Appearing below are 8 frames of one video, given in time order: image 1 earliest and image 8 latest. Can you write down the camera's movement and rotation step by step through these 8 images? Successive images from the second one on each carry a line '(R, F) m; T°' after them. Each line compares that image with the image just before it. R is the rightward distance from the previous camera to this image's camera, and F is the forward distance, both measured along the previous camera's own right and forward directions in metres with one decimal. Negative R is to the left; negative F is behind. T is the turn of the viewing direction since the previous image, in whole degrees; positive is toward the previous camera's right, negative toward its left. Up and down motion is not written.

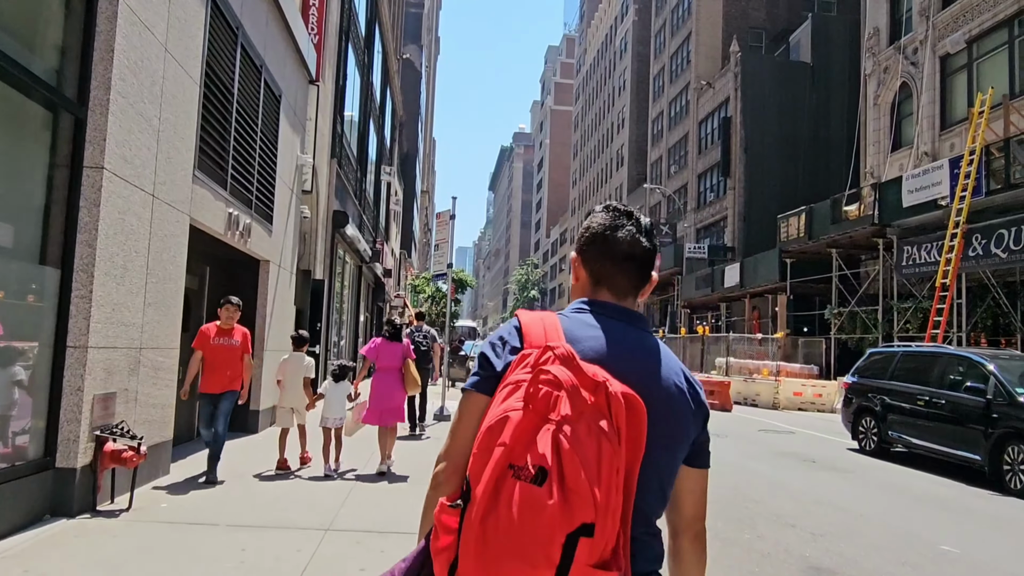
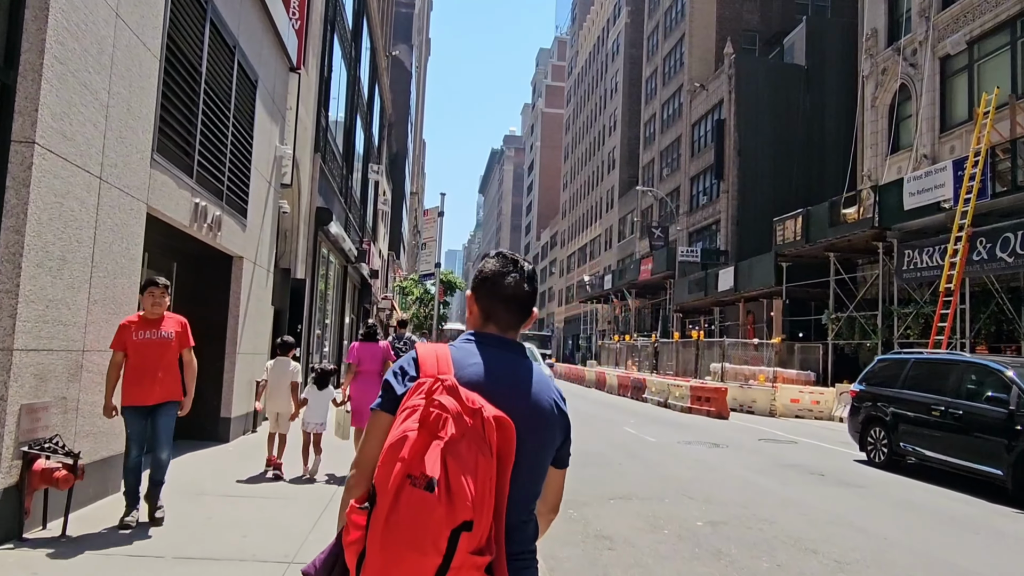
(0.0, +0.7) m; +1°
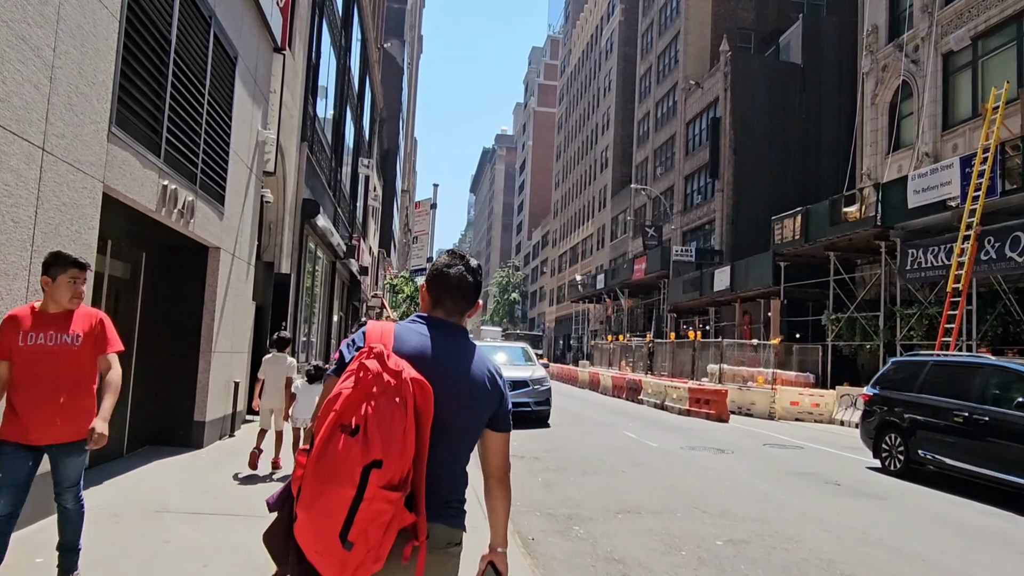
(-0.1, +0.7) m; +1°
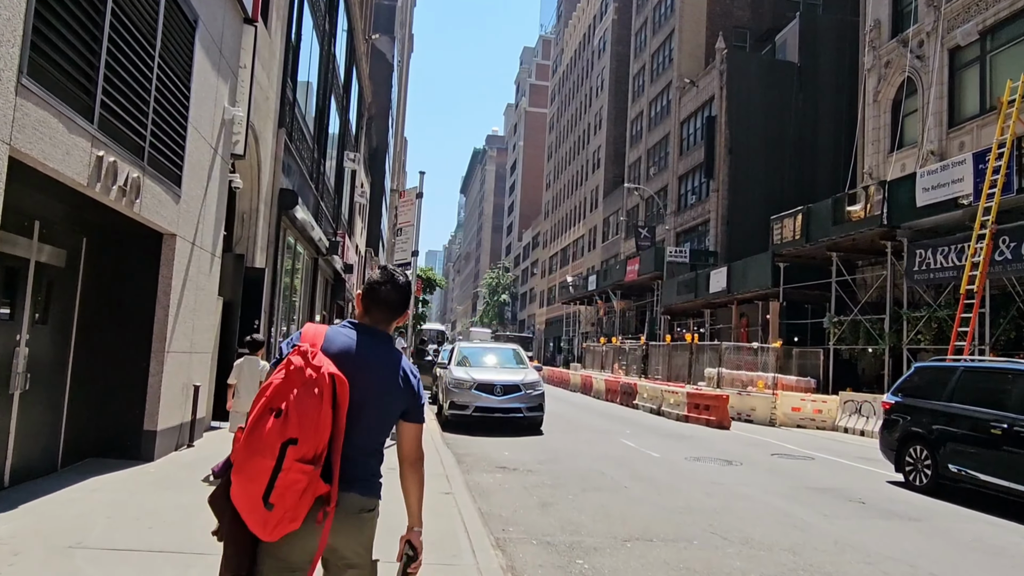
(0.0, +1.0) m; +1°
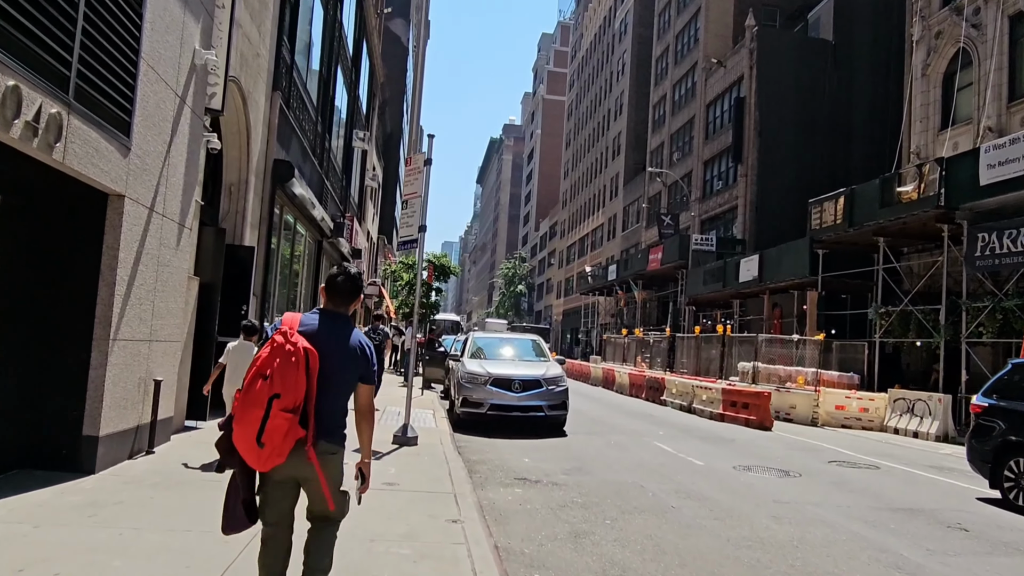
(-0.1, +1.6) m; -1°
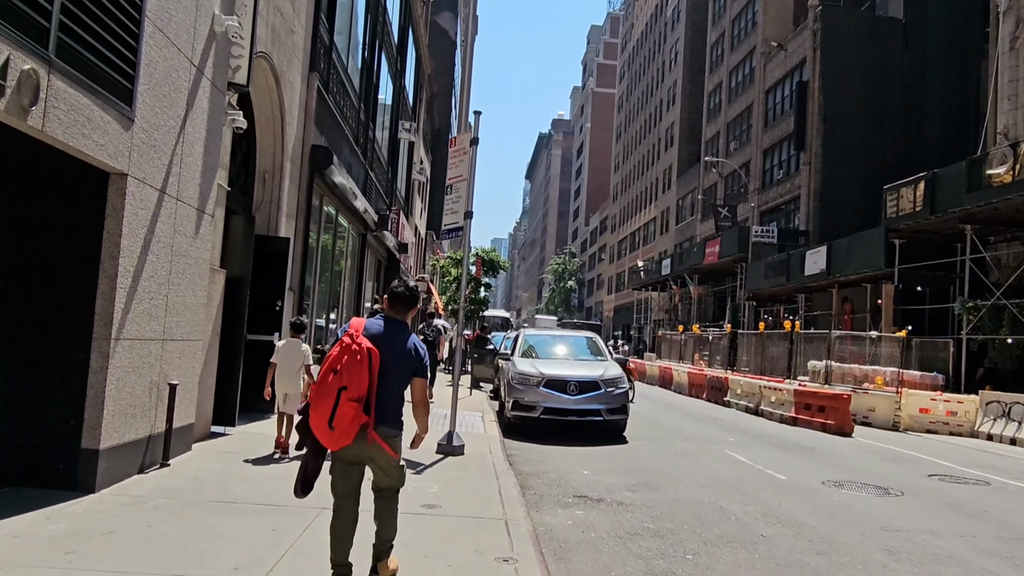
(-0.1, +1.1) m; -4°
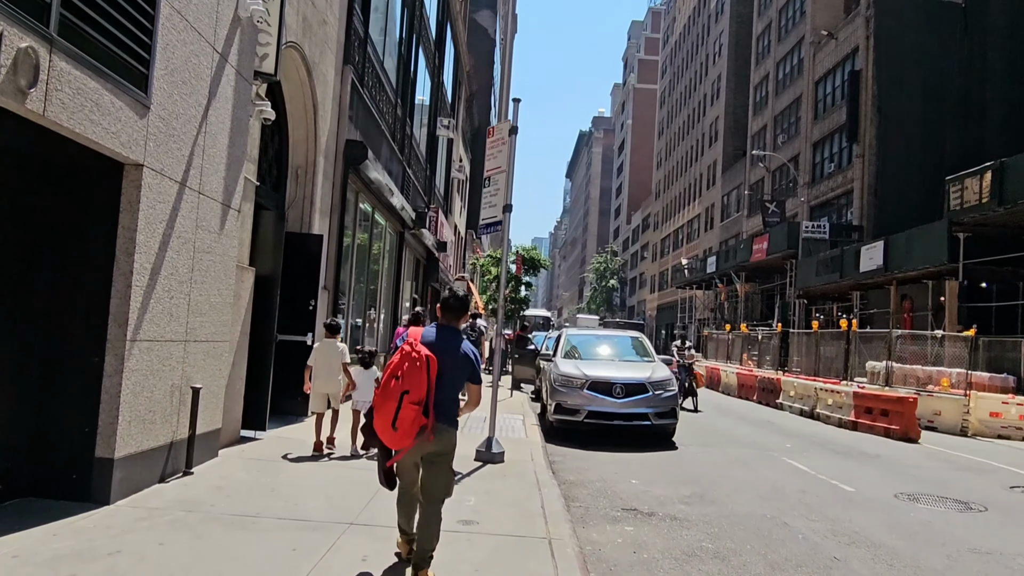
(0.0, +0.5) m; -3°
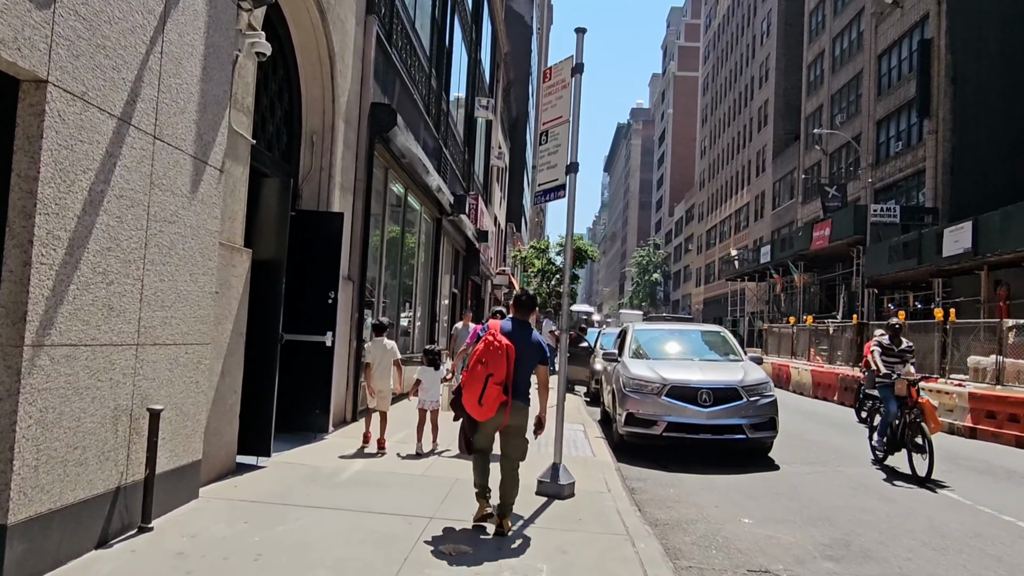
(-0.3, +2.0) m; -3°
